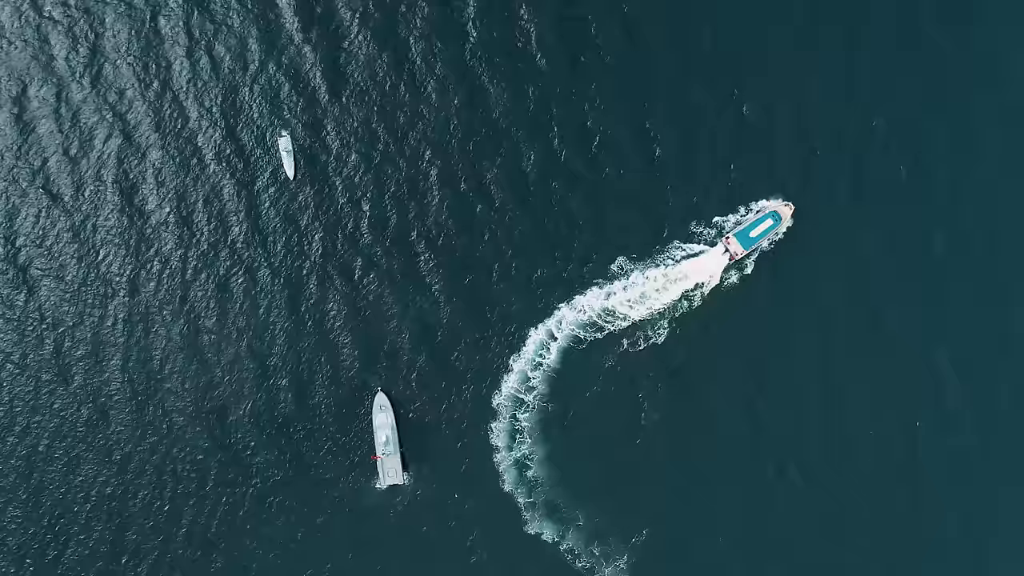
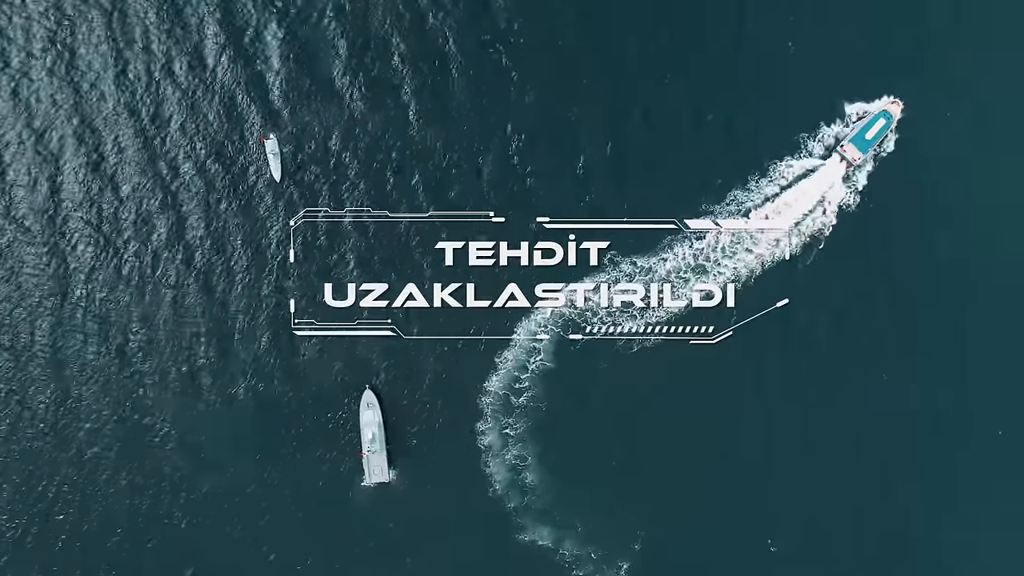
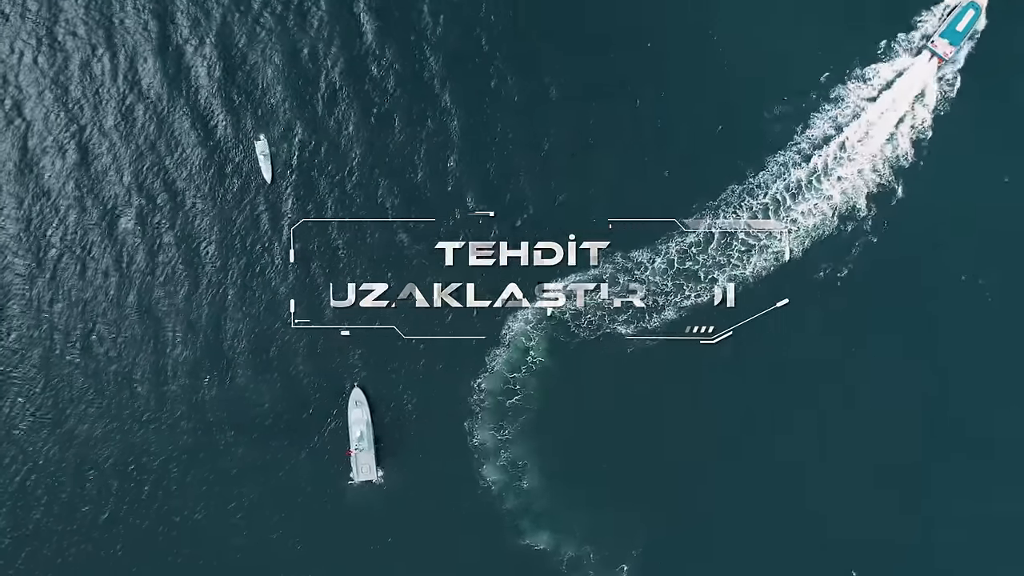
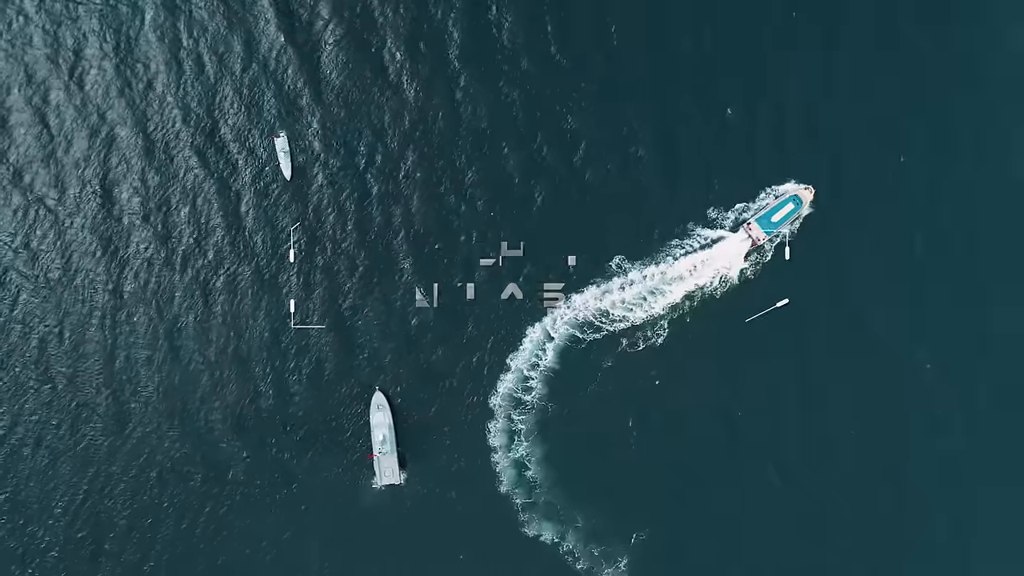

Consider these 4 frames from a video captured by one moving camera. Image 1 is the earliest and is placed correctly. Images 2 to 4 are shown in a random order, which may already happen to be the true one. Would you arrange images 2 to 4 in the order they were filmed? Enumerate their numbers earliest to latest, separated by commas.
4, 2, 3
